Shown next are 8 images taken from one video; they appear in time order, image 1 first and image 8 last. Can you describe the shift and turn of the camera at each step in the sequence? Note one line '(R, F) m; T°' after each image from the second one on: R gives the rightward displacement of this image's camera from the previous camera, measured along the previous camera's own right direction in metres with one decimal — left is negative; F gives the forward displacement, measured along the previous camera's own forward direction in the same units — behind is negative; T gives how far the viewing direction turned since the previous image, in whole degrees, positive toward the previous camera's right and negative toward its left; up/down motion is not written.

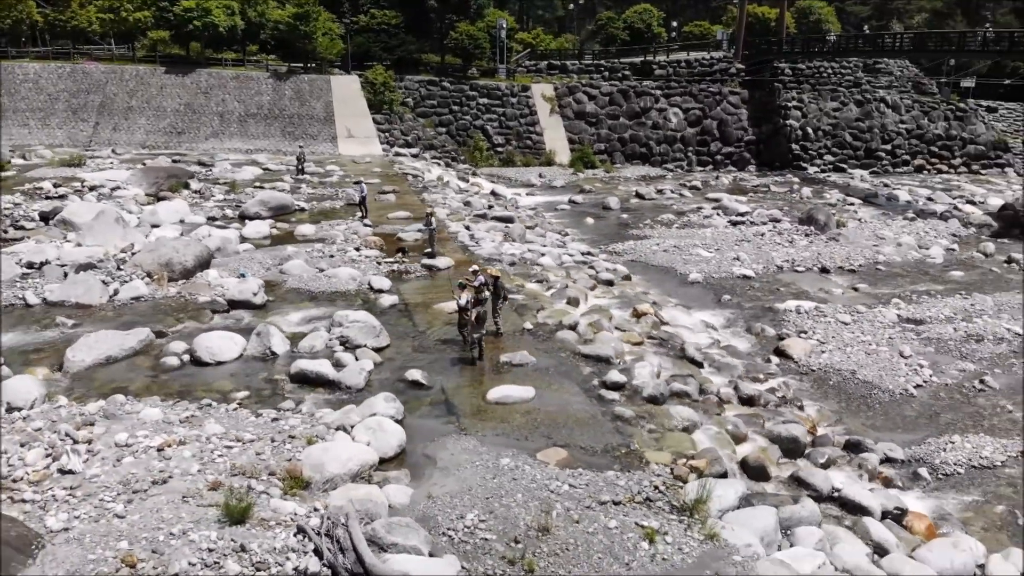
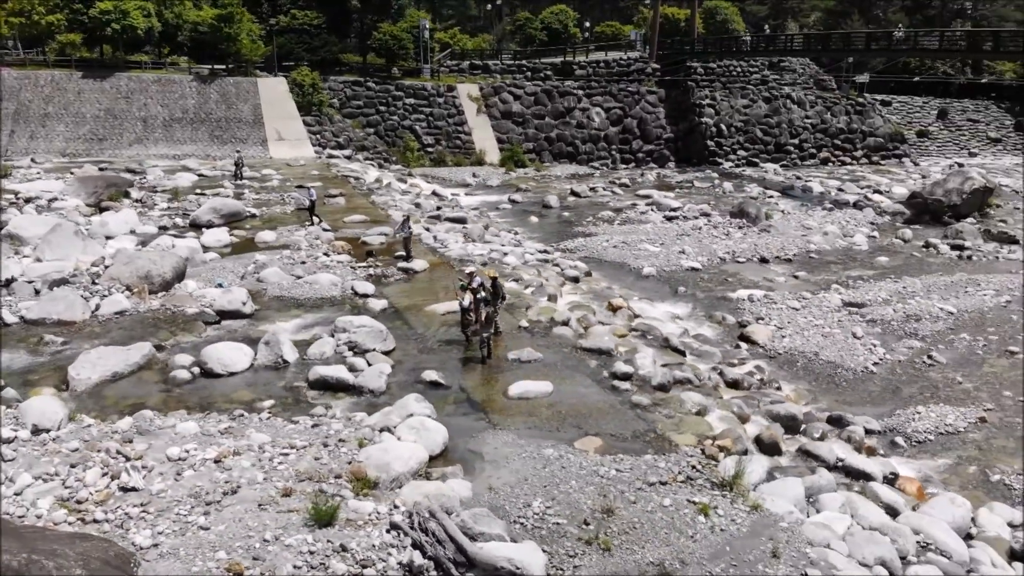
(-1.1, -0.3) m; +7°
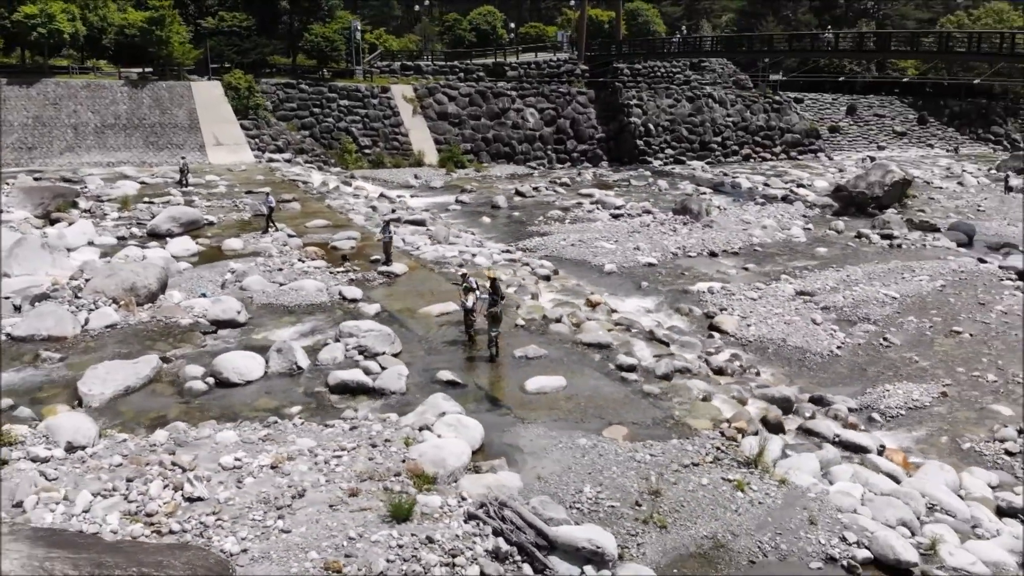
(-1.0, -0.3) m; +6°
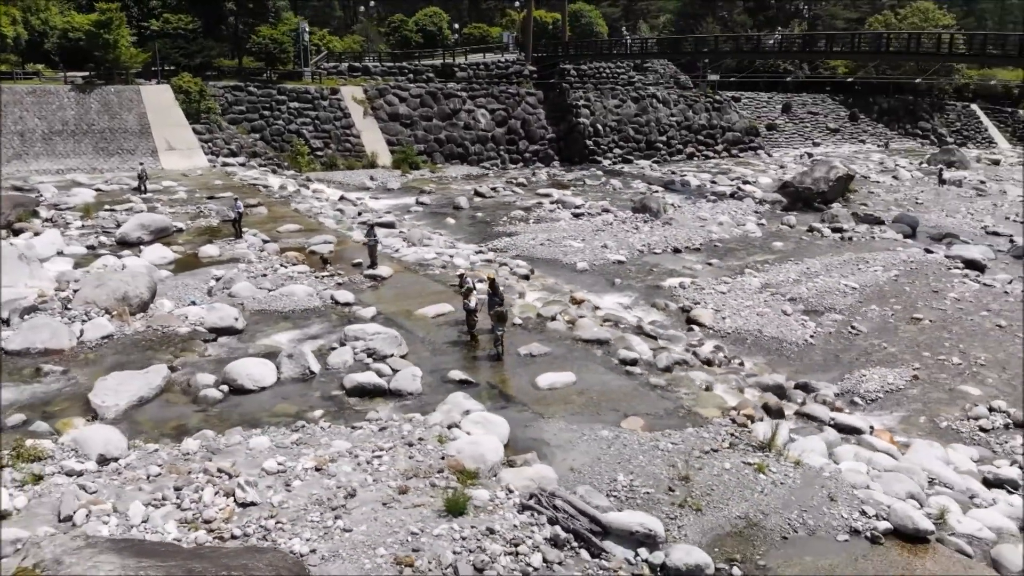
(-0.8, -0.3) m; +5°
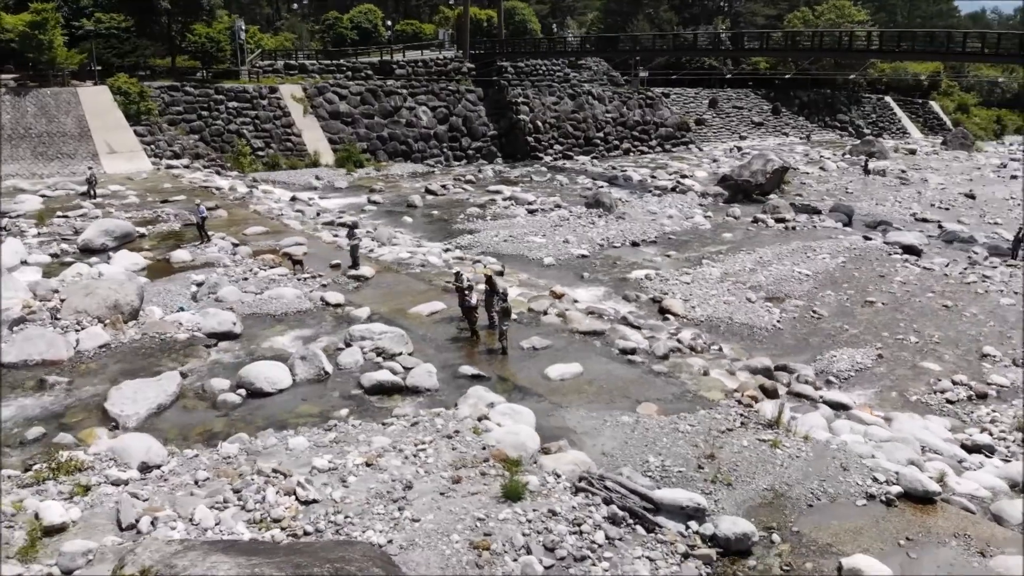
(-1.0, -0.3) m; +6°
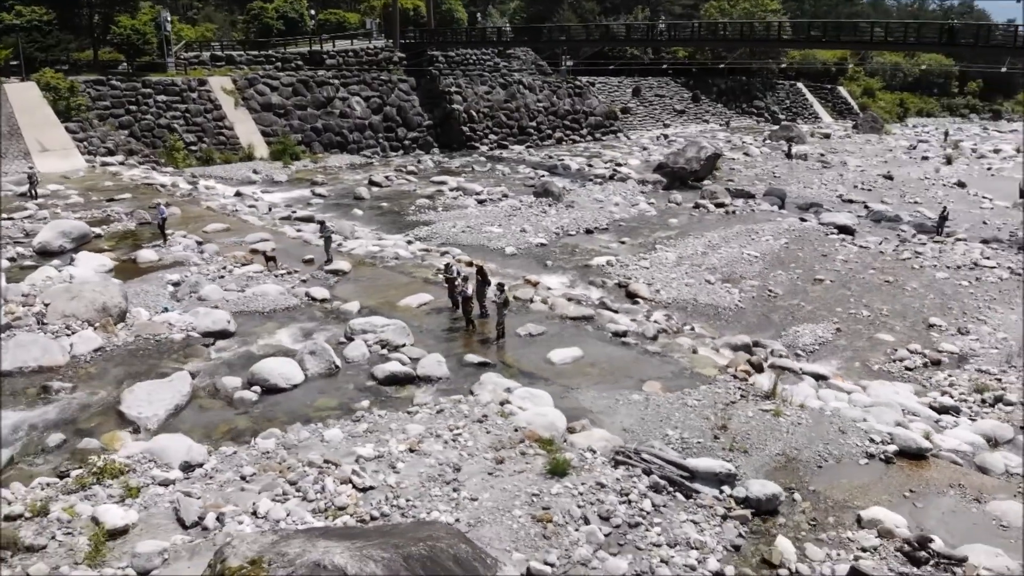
(-1.0, -0.3) m; +6°
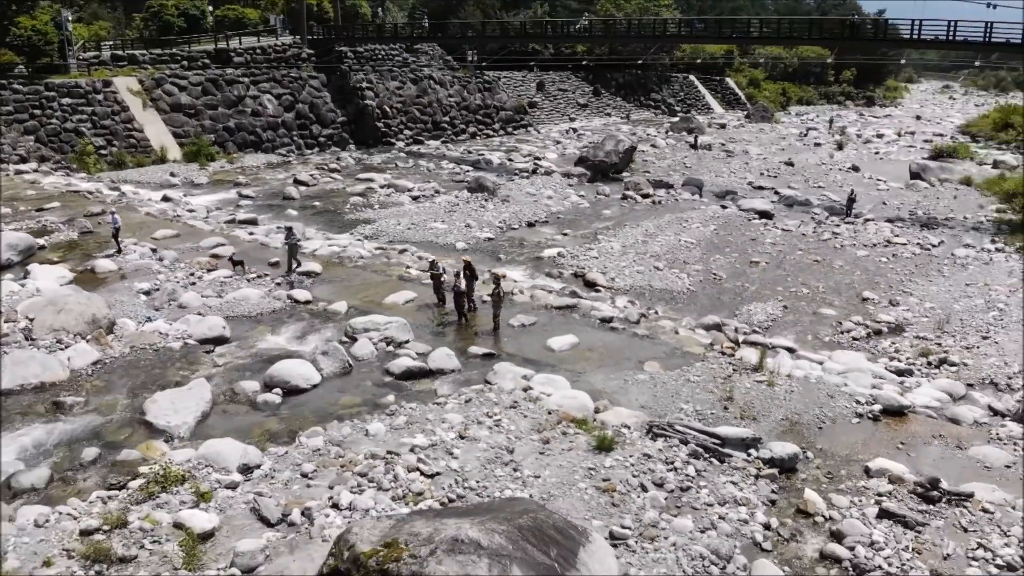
(-1.4, -0.4) m; +8°
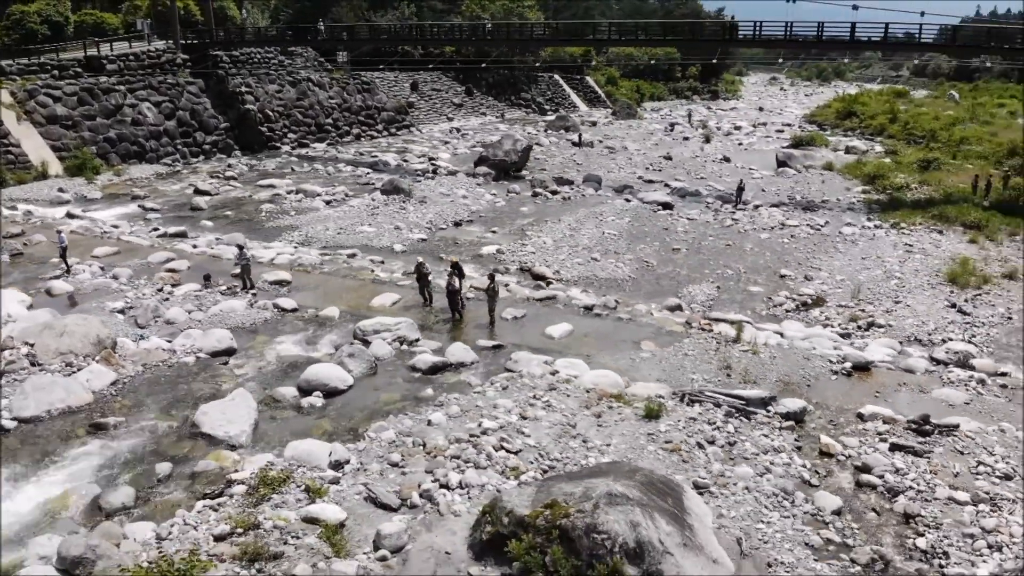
(-2.1, -0.6) m; +11°
